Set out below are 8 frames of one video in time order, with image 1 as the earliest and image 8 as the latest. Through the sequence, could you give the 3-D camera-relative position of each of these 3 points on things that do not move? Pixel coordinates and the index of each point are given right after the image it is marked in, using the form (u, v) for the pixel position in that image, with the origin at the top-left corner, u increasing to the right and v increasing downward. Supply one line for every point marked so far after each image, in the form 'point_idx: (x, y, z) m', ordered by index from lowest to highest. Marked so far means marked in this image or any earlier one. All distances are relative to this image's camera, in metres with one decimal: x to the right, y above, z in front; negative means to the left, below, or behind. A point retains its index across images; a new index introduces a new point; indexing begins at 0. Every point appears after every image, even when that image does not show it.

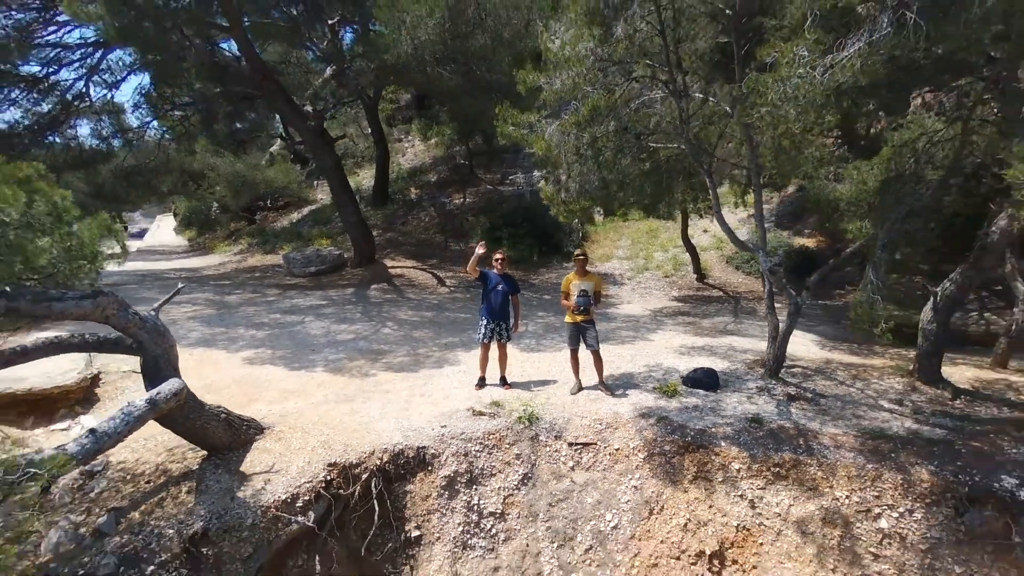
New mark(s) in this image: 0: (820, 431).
0: (+2.5, -1.2, +5.2) m
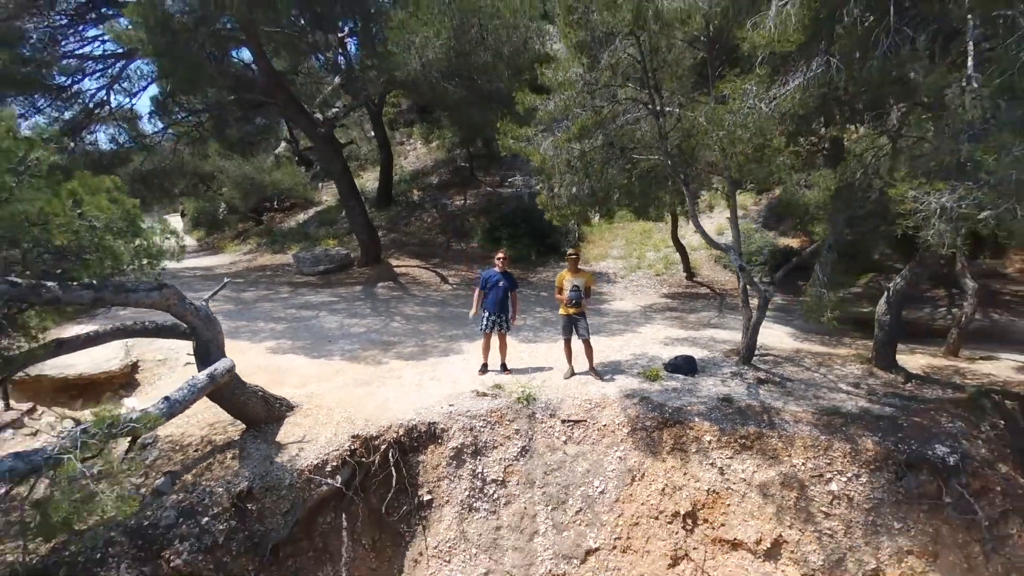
0: (+2.5, -1.1, +5.9) m
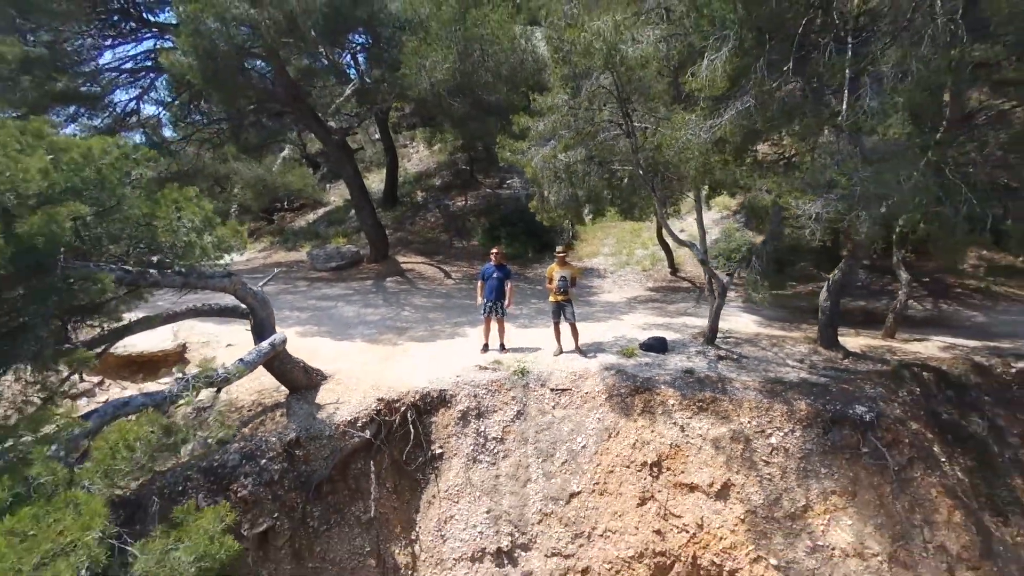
0: (+2.5, -1.0, +7.0) m
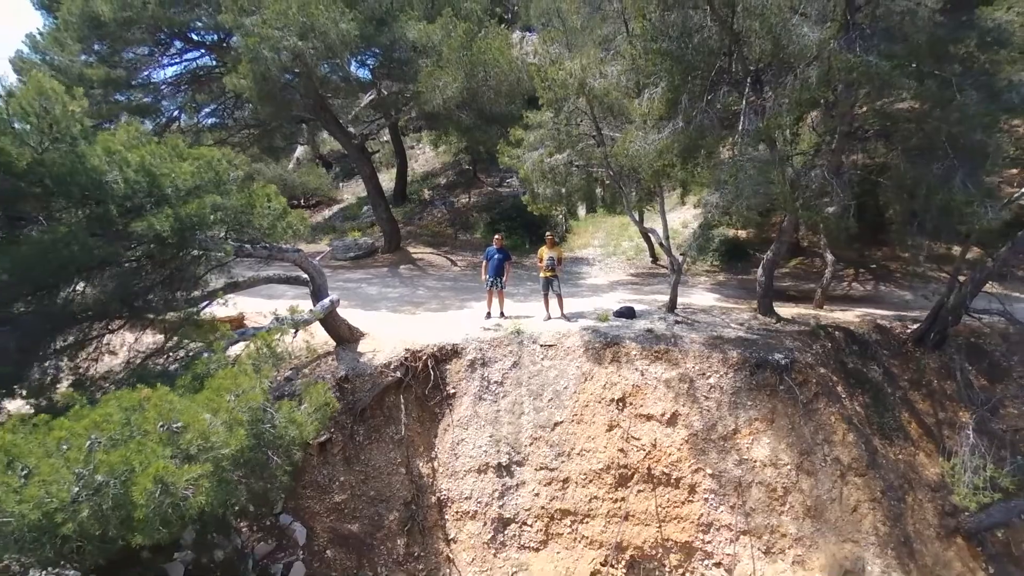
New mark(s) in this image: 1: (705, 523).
0: (+2.4, -0.7, +8.9) m
1: (+2.3, -2.8, +7.6) m
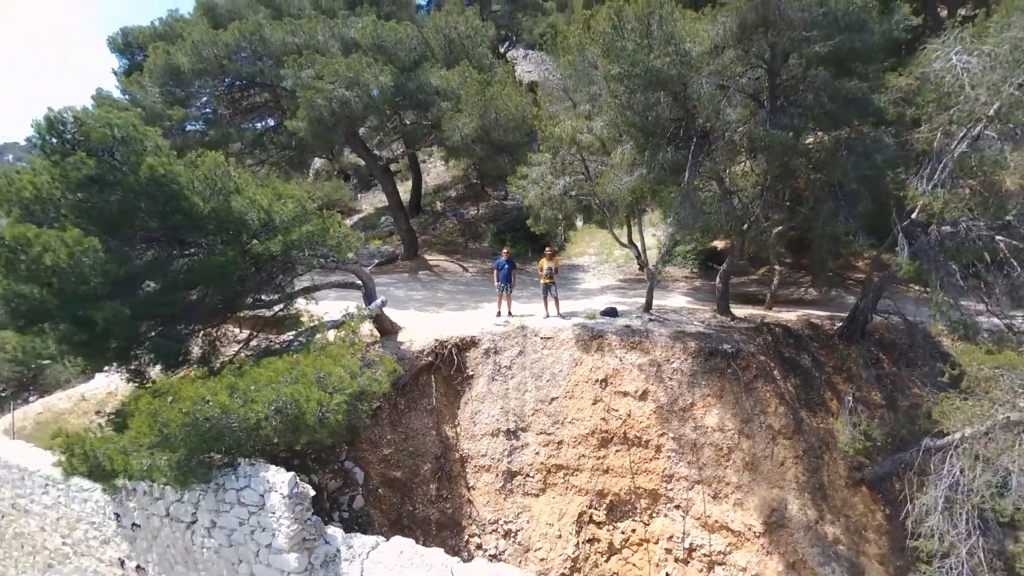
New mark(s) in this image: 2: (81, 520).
0: (+2.5, -0.7, +11.2) m
1: (+2.4, -2.9, +9.9) m
2: (-4.5, -2.4, +6.7) m
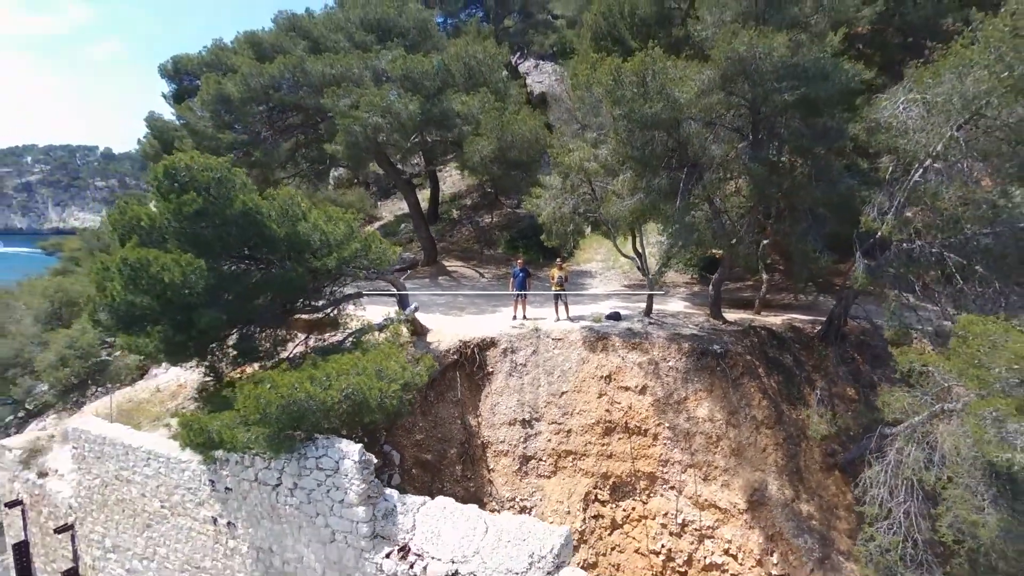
0: (+2.8, -0.9, +12.6) m
1: (+2.7, -3.0, +11.3) m
2: (-4.3, -2.6, +8.3) m
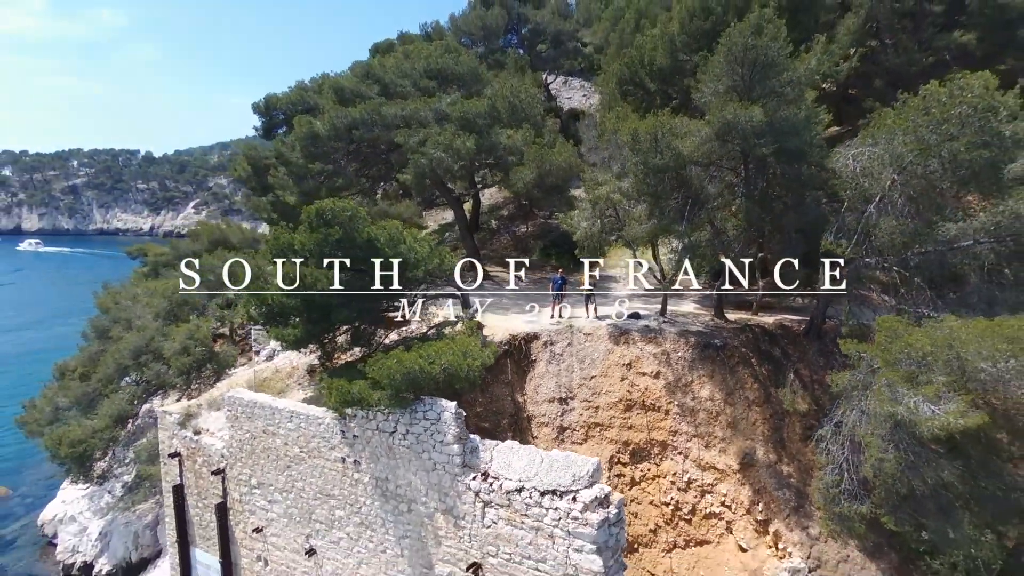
0: (+3.8, -1.0, +15.5) m
1: (+3.6, -3.2, +14.2) m
2: (-3.5, -2.7, +11.4) m
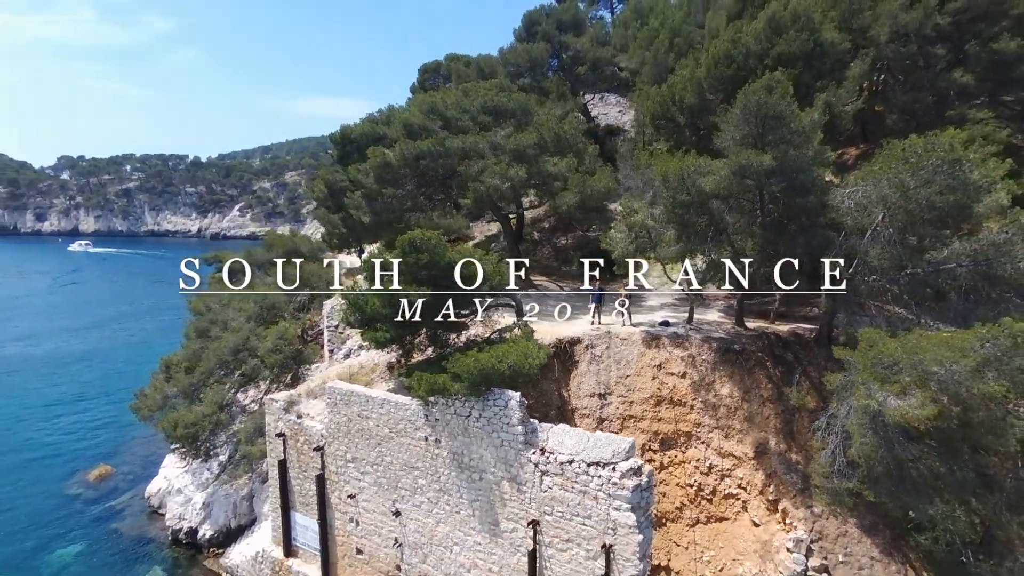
0: (+5.1, -1.3, +17.9) m
1: (+4.8, -3.5, +16.6) m
2: (-2.4, -2.9, +14.2) m
